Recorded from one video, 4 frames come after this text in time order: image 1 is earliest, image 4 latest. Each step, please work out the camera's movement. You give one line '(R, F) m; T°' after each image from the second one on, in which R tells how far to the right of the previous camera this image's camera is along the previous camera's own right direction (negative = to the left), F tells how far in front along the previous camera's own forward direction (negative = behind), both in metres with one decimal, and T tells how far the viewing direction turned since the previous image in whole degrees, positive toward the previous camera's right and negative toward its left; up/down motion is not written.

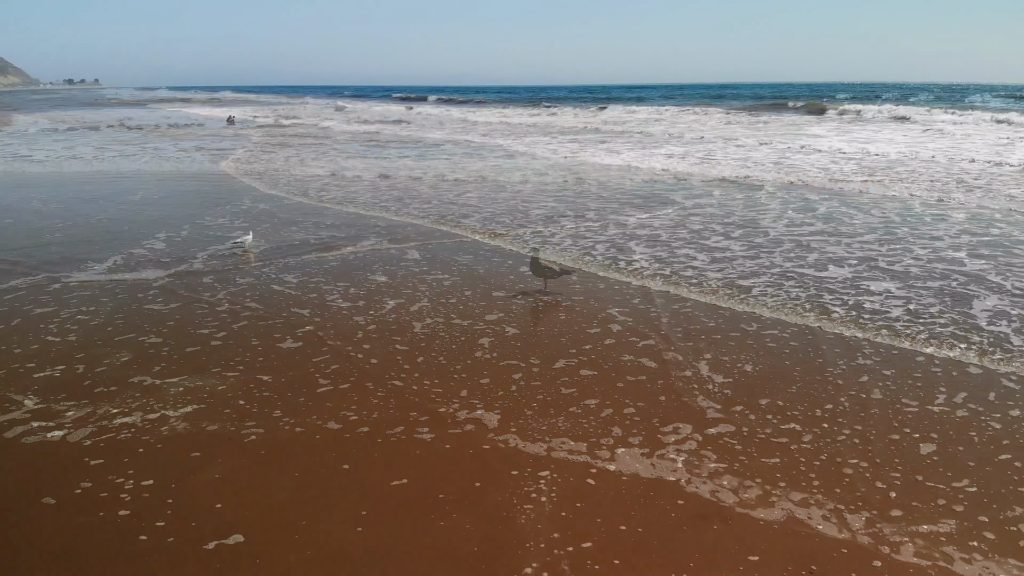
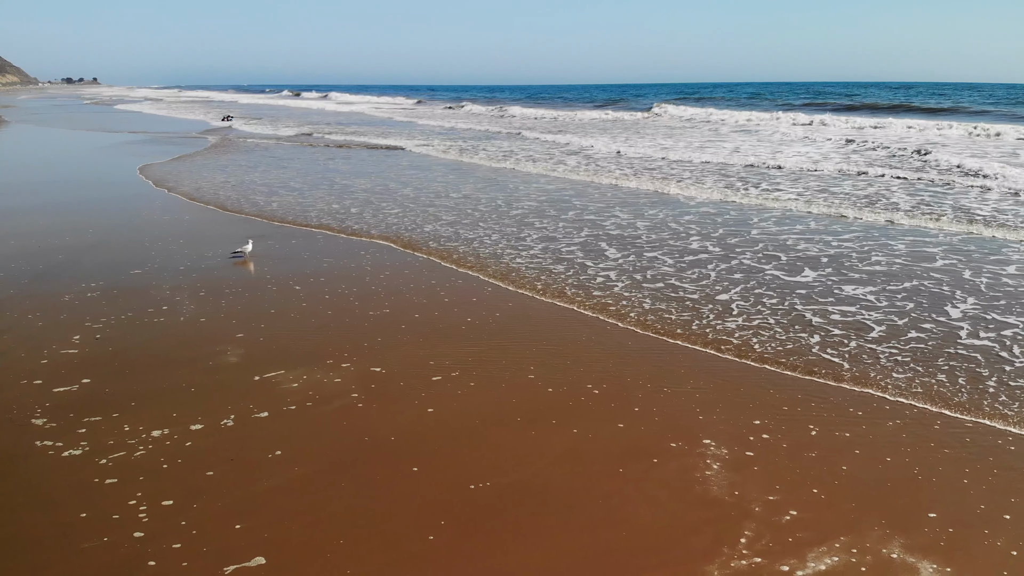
(-1.0, 0.0) m; +5°
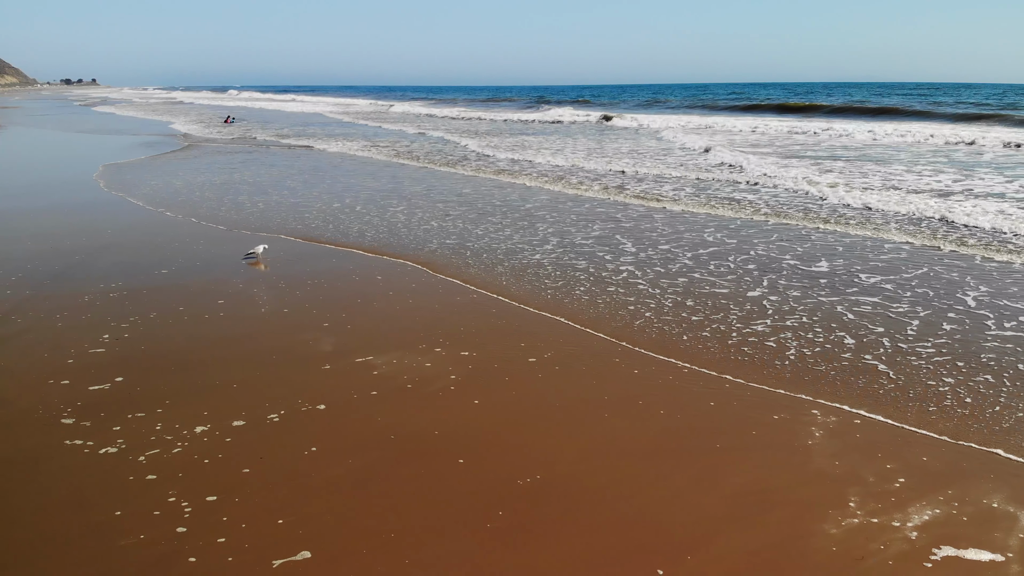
(-0.8, -0.1) m; +3°
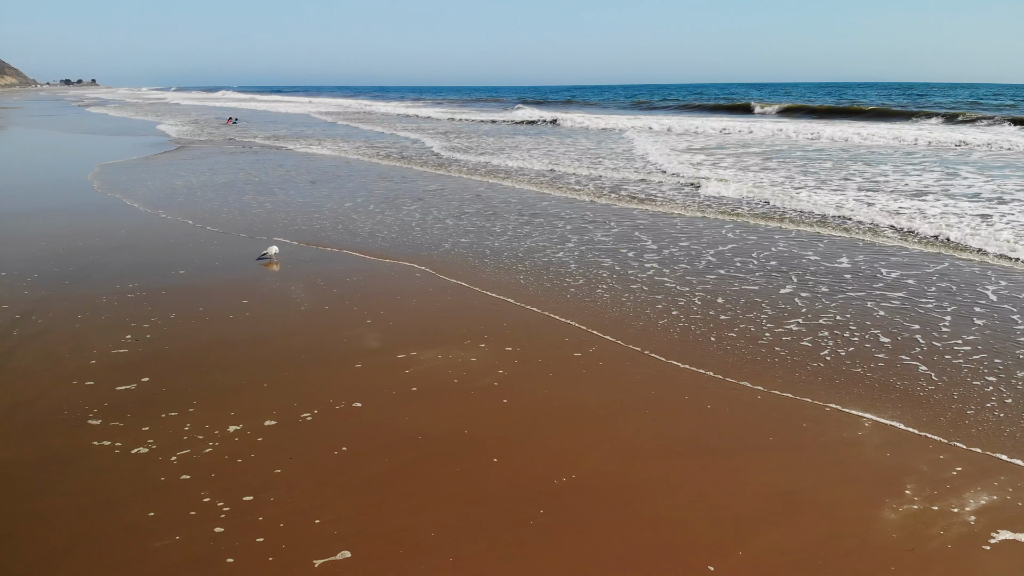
(-0.4, -0.1) m; +1°
